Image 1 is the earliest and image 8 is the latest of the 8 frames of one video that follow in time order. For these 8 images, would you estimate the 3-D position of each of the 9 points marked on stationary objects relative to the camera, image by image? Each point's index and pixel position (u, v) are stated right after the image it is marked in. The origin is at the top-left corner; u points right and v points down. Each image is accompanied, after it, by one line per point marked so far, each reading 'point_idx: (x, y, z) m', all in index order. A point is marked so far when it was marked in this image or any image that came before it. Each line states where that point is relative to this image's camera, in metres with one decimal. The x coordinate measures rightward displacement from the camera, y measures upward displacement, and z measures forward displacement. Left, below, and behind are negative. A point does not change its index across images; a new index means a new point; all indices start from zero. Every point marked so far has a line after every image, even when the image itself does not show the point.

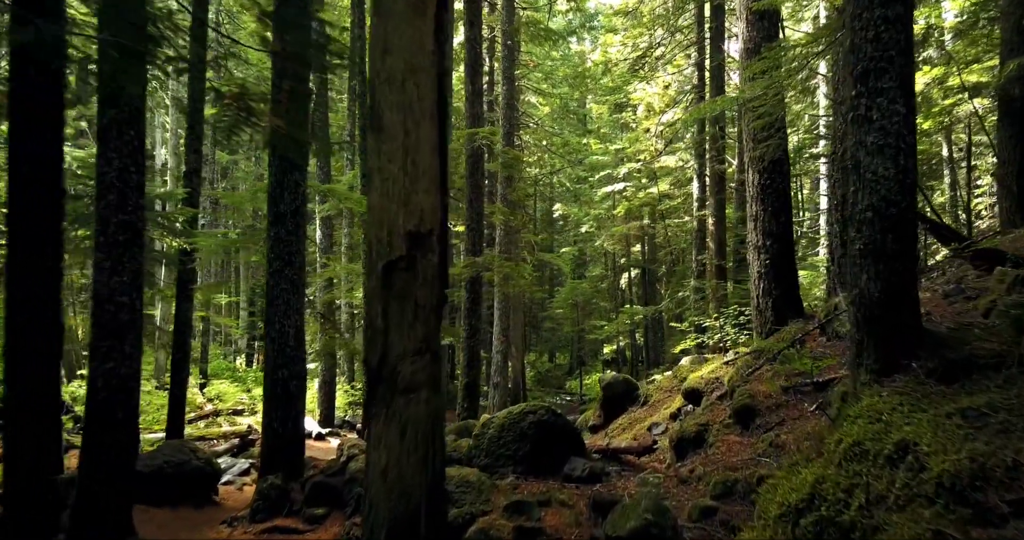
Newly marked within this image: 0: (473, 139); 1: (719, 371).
0: (-0.8, +2.5, +10.9) m
1: (+2.5, -1.3, +6.9) m
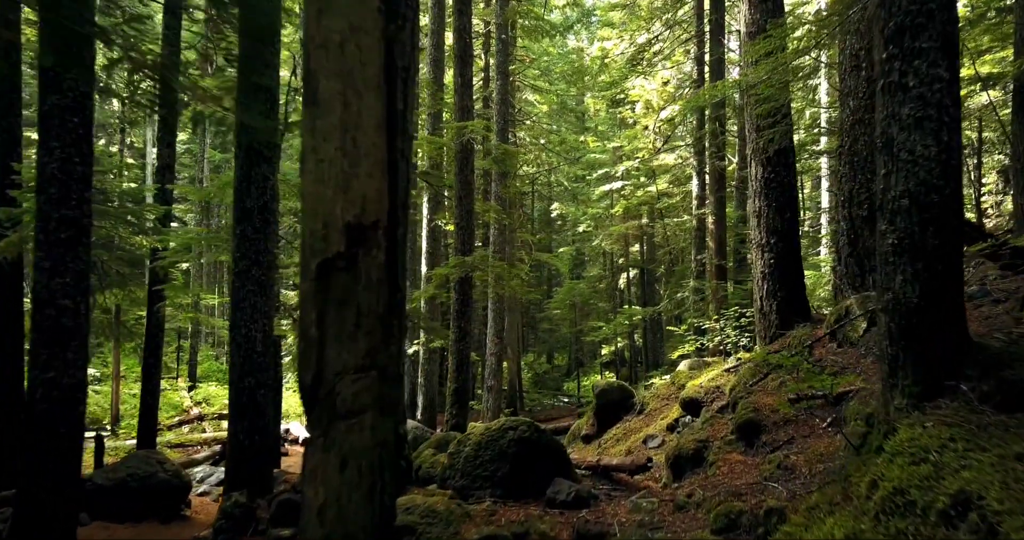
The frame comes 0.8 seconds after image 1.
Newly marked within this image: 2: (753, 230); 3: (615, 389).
0: (-0.9, +2.5, +10.4) m
1: (+2.4, -1.3, +6.5) m
2: (+3.0, +0.5, +7.1) m
3: (+1.4, -1.7, +8.0) m
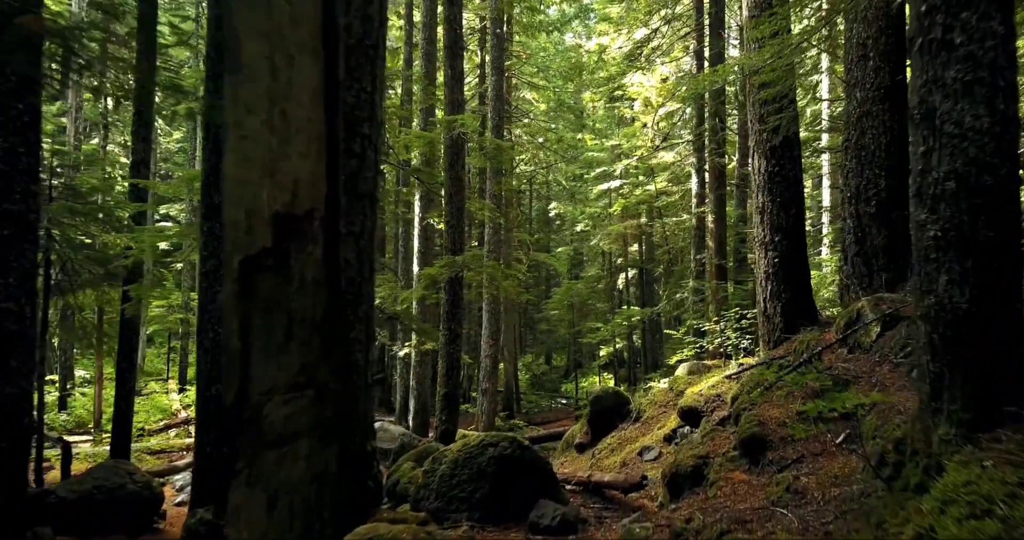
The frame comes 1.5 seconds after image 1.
0: (-1.1, +2.5, +10.0) m
1: (+2.2, -1.3, +6.1) m
2: (+2.9, +0.5, +6.7) m
3: (+1.3, -1.7, +7.6) m
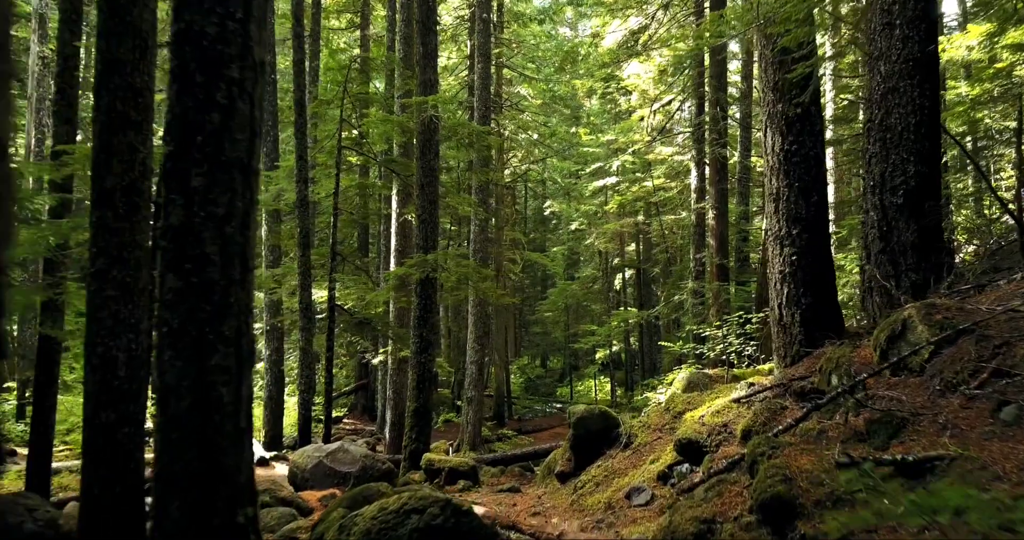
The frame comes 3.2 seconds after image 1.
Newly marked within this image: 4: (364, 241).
0: (-1.4, +2.5, +9.0) m
1: (+1.9, -1.3, +5.0) m
2: (+2.6, +0.5, +5.7) m
3: (+1.0, -1.7, +6.5) m
4: (-4.4, +0.8, +16.8) m
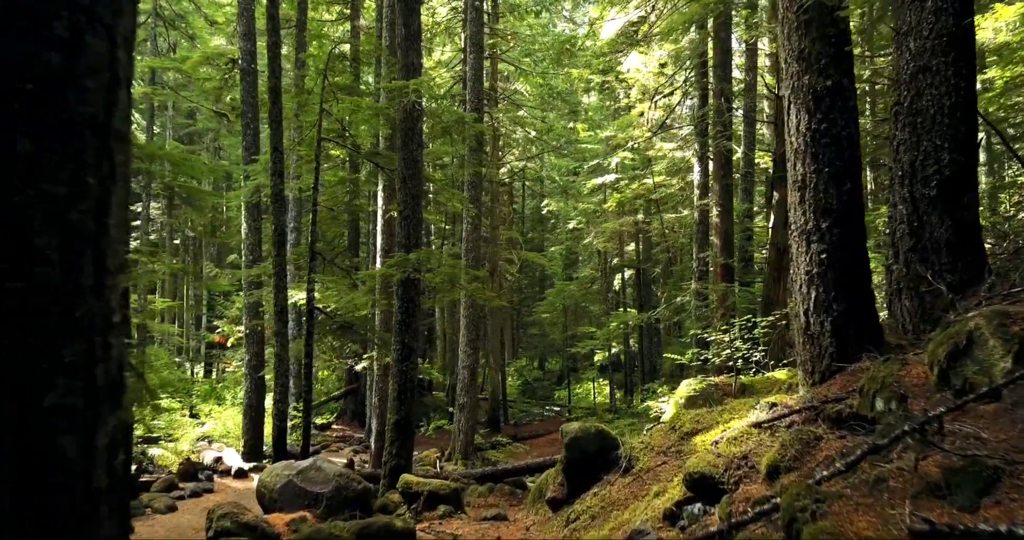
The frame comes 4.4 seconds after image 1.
0: (-1.6, +2.5, +8.3) m
1: (+1.8, -1.3, +4.3) m
2: (+2.4, +0.5, +5.0) m
3: (+0.8, -1.7, +5.8) m
4: (-4.5, +0.8, +16.1) m
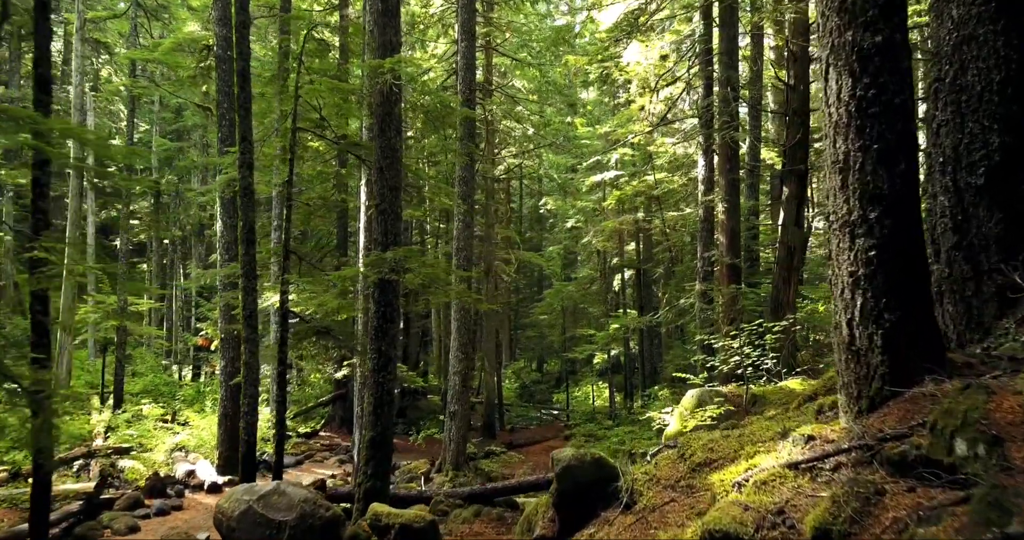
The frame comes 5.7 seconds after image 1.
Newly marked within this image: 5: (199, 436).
0: (-1.7, +2.5, +7.5) m
1: (+1.6, -1.3, +3.5) m
2: (+2.3, +0.5, +4.2) m
3: (+0.7, -1.7, +5.0) m
4: (-4.7, +0.8, +15.3) m
5: (-7.8, -4.1, +14.1) m
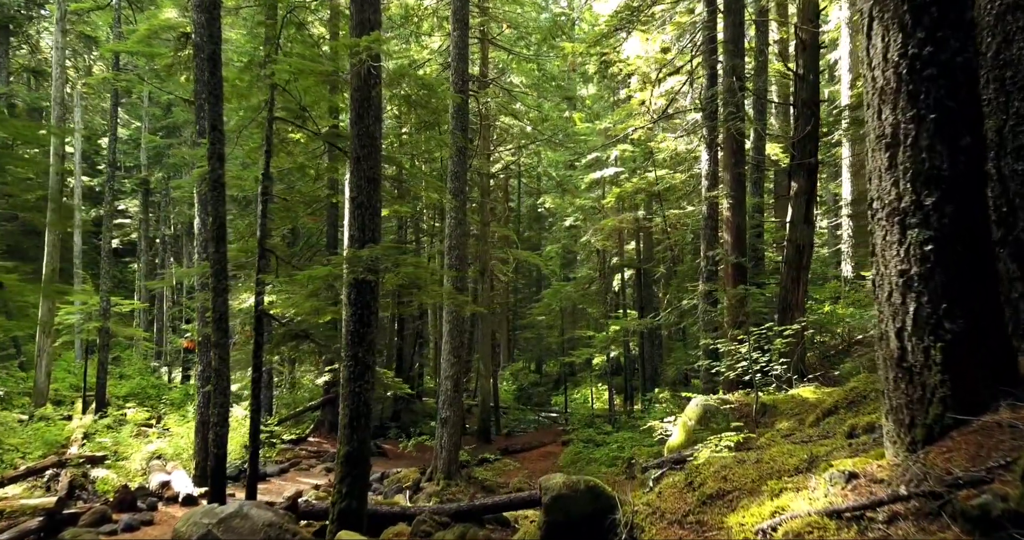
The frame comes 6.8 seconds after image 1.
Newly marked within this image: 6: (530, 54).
0: (-1.9, +2.5, +6.8) m
1: (+1.5, -1.3, +2.9) m
2: (+2.1, +0.5, +3.5) m
3: (+0.5, -1.7, +4.4) m
4: (-4.8, +0.8, +14.6) m
5: (-7.9, -4.1, +13.4) m
6: (+0.5, +6.4, +16.7) m
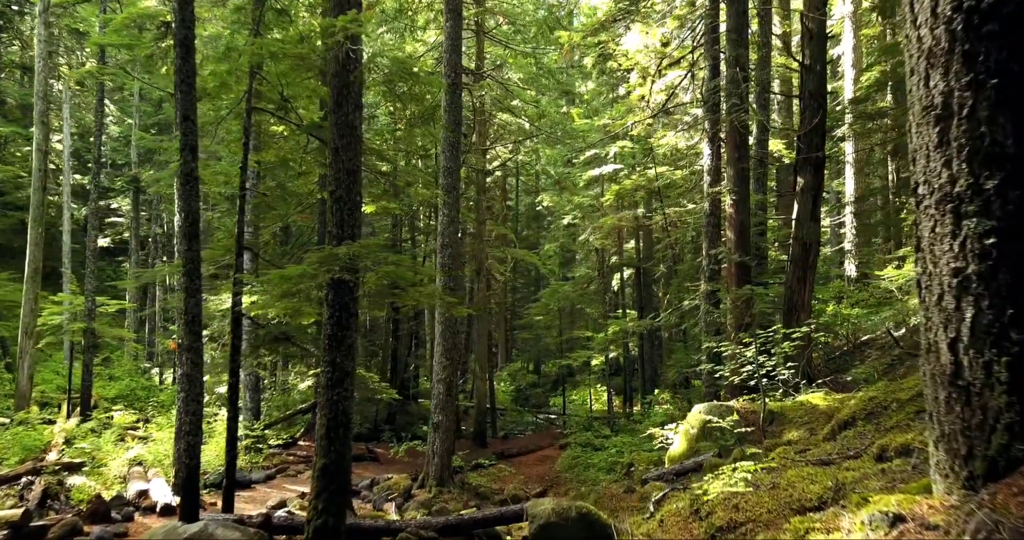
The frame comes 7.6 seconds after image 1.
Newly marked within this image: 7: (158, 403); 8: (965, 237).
0: (-2.0, +2.5, +6.4) m
1: (+1.4, -1.2, +2.4) m
2: (+2.0, +0.5, +3.1) m
3: (+0.4, -1.7, +3.9) m
4: (-4.9, +0.9, +14.2) m
5: (-8.0, -4.1, +13.0) m
6: (+0.4, +6.4, +16.3) m
7: (-12.4, -4.7, +20.0) m
8: (+2.1, +0.1, +2.9) m
